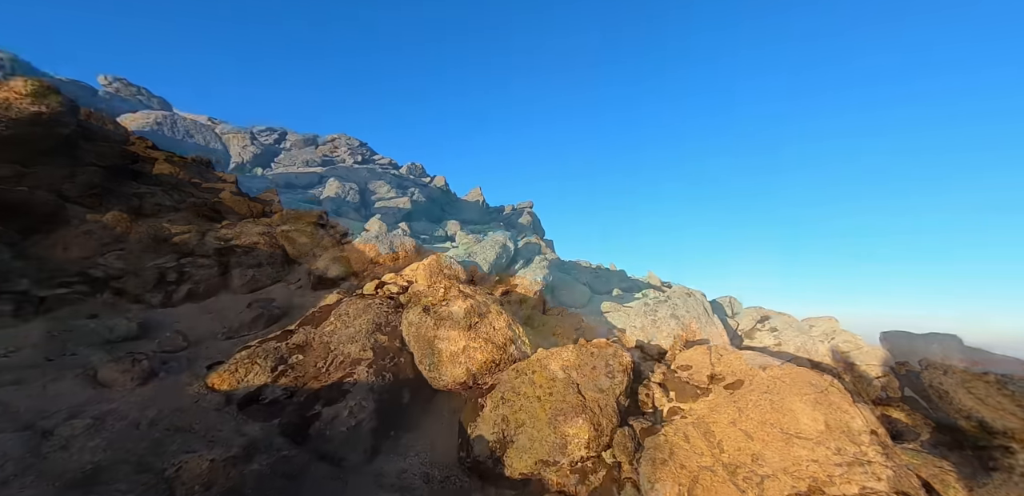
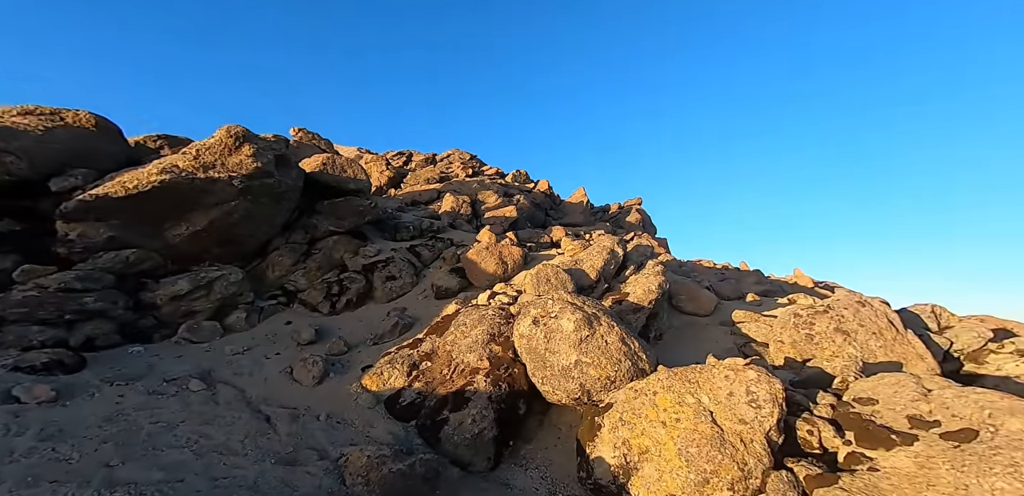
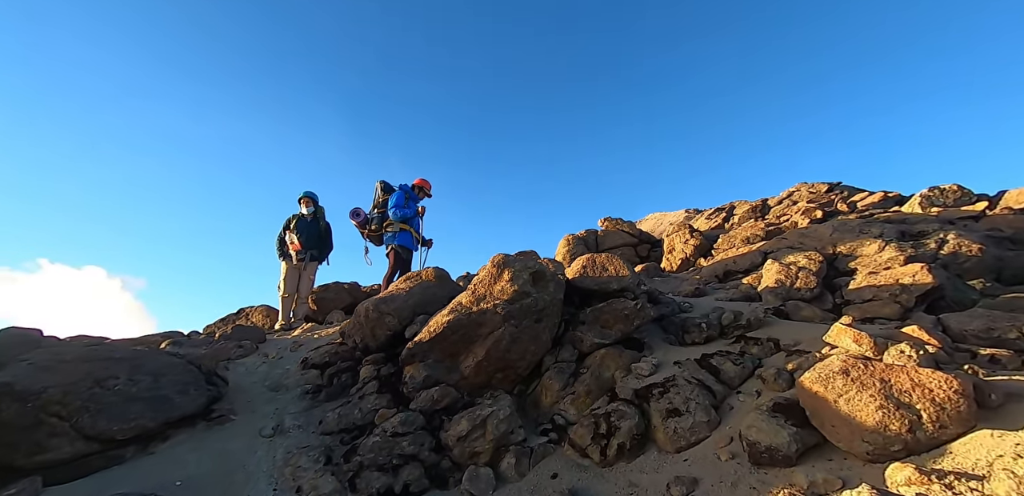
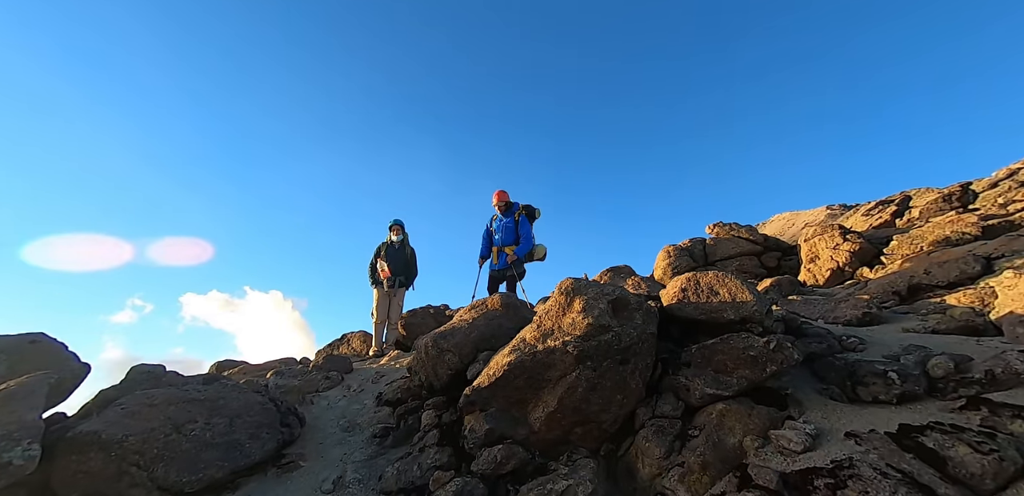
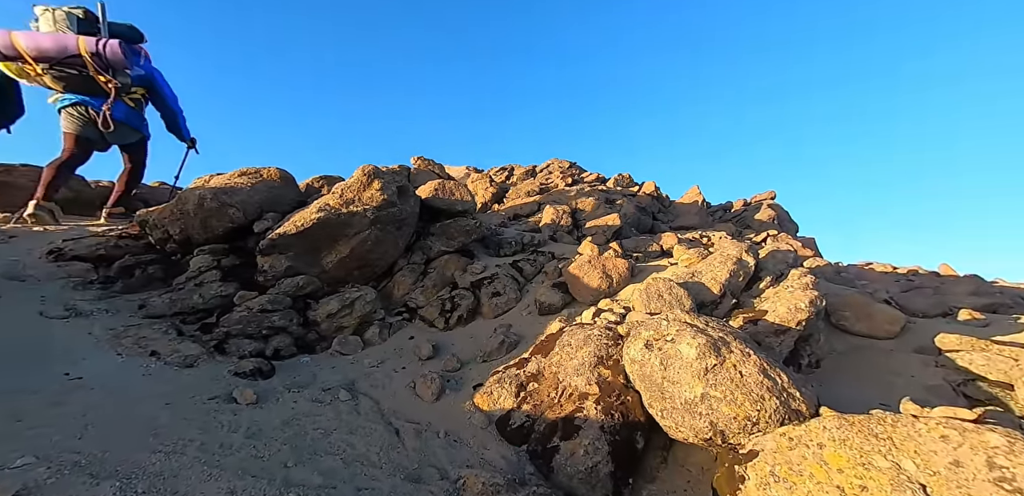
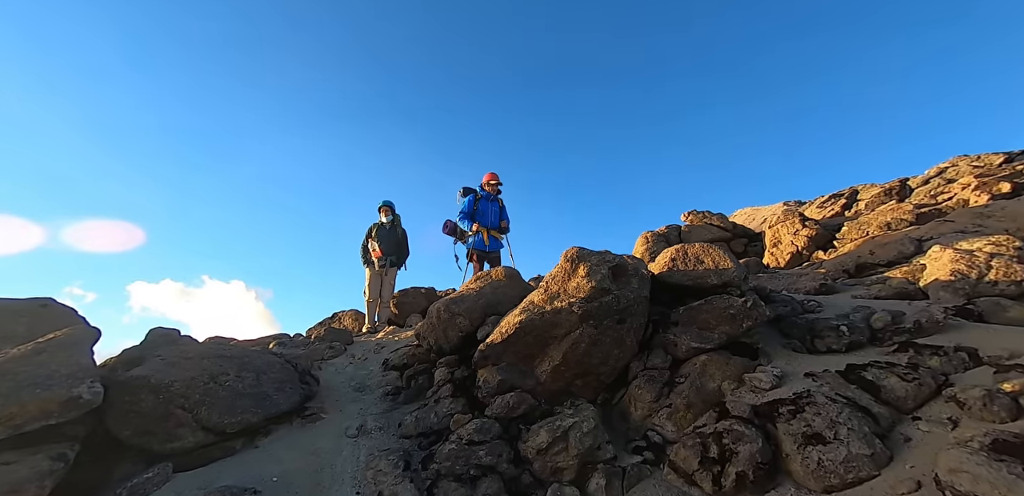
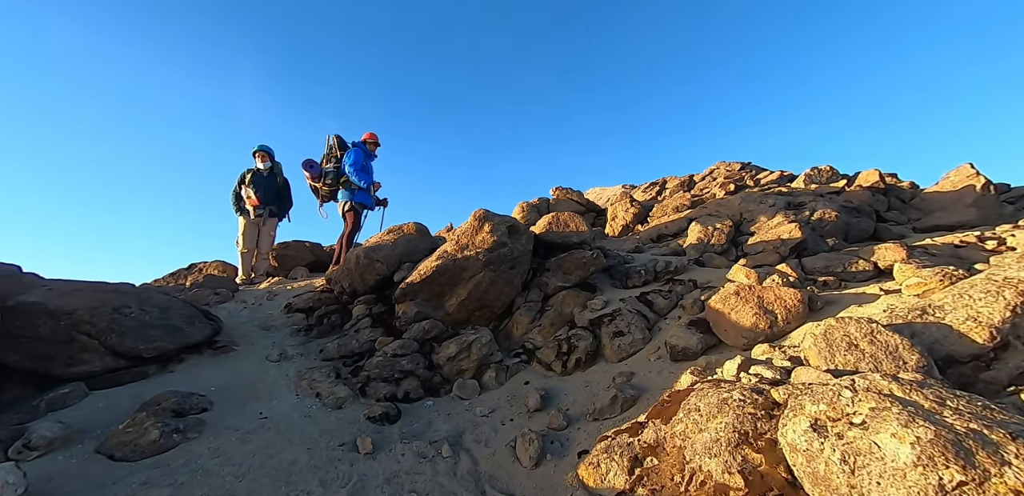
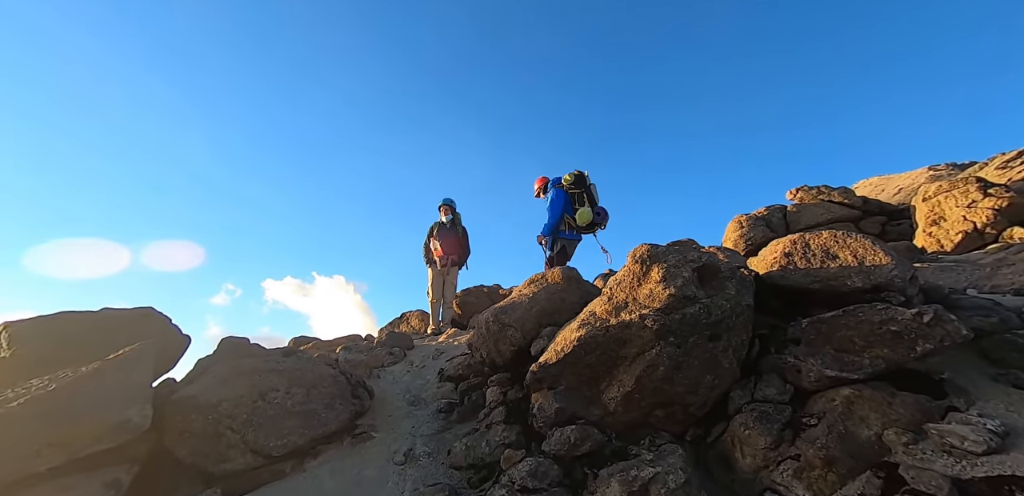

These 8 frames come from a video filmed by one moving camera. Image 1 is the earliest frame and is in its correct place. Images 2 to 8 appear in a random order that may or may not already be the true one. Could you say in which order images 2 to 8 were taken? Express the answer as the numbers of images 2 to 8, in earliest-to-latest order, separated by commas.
2, 5, 7, 3, 6, 4, 8
